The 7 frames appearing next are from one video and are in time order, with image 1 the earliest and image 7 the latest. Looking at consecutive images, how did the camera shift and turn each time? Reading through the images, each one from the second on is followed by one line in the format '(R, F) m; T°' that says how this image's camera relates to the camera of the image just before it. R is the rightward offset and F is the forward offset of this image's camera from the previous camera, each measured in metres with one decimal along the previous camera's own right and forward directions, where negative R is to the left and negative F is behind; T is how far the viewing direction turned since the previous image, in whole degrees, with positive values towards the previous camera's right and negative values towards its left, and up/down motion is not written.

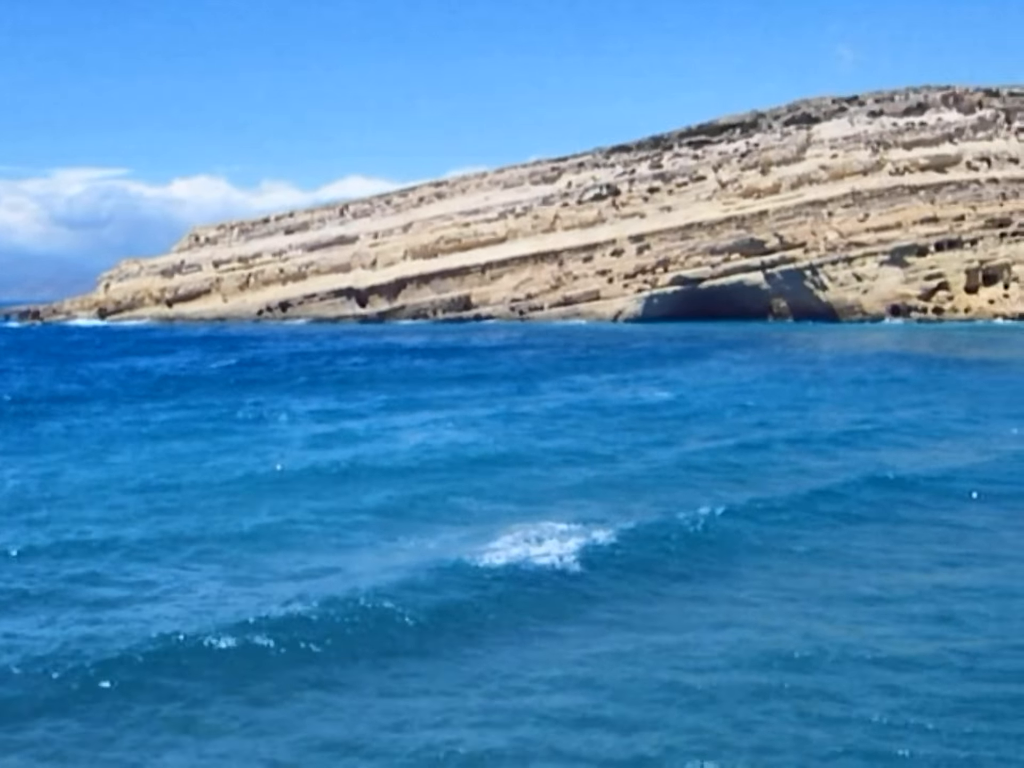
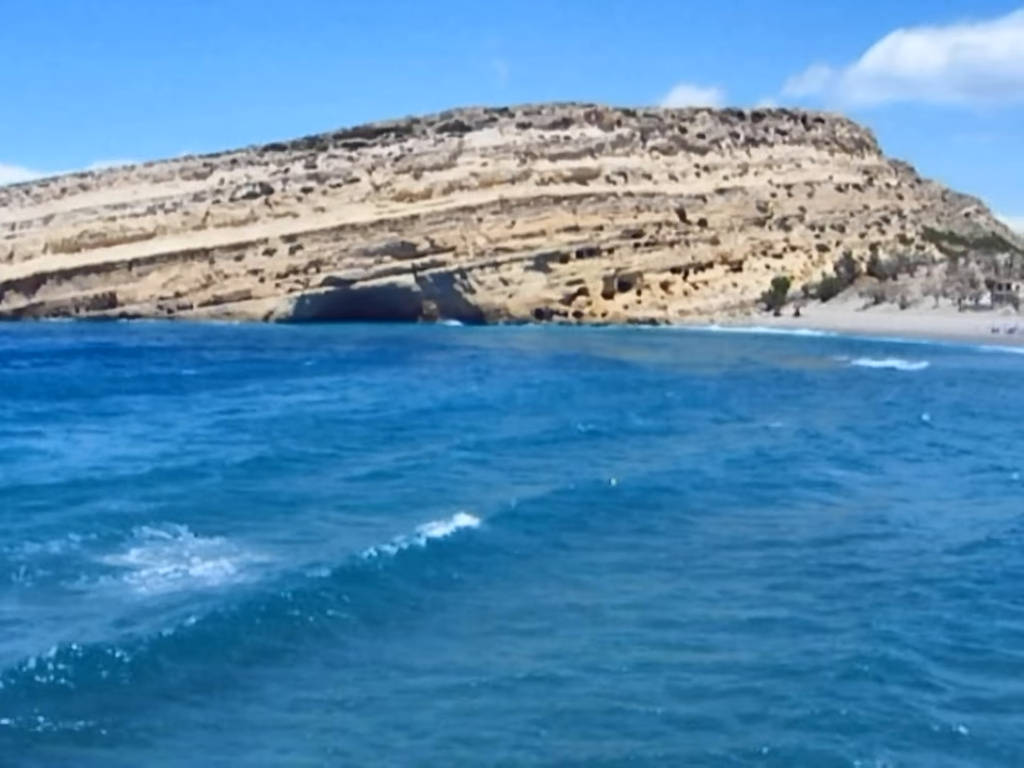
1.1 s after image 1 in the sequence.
(0.0, -0.1) m; +15°
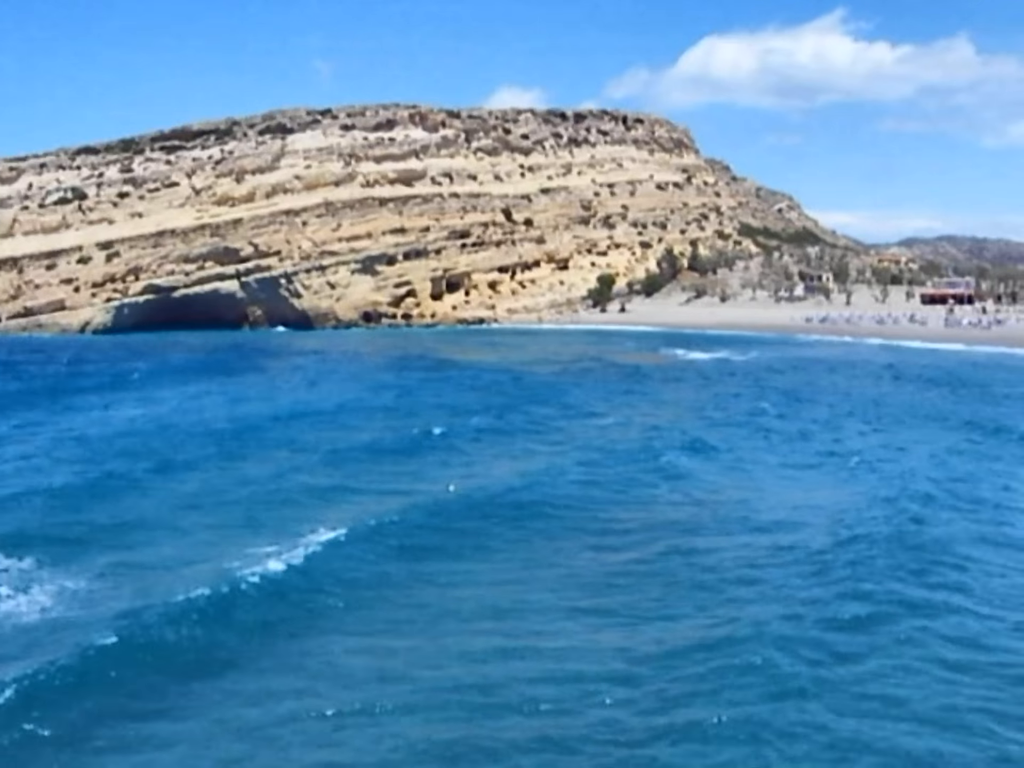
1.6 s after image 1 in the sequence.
(0.0, +0.1) m; +7°
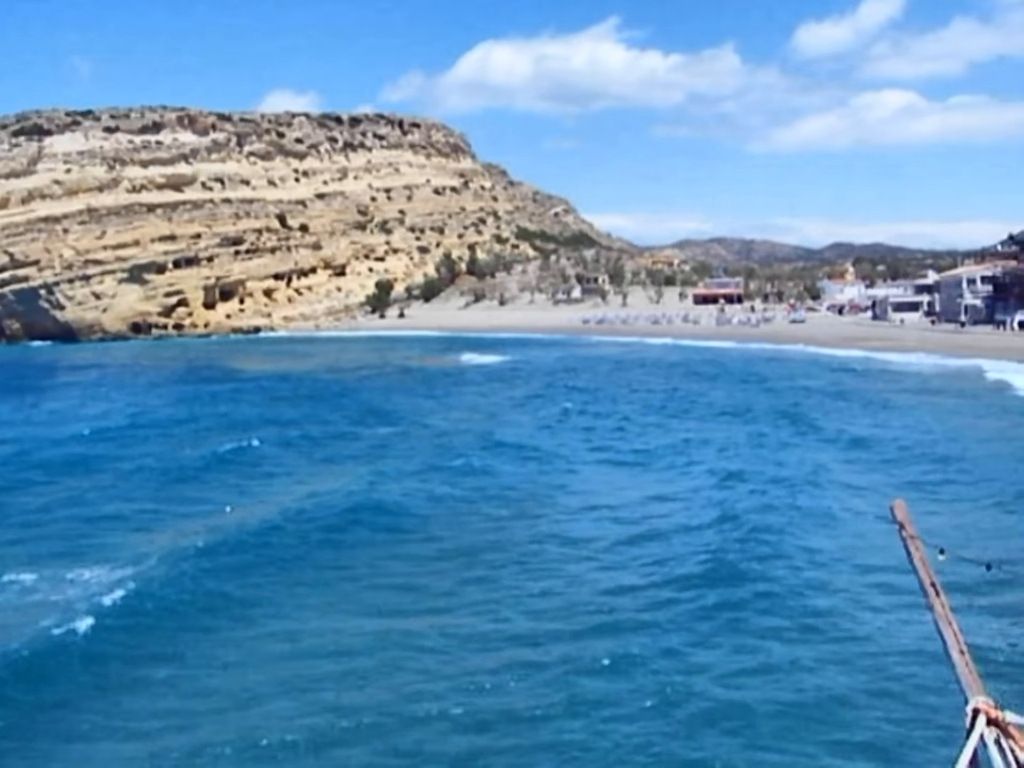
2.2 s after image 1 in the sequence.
(0.0, +0.7) m; +9°
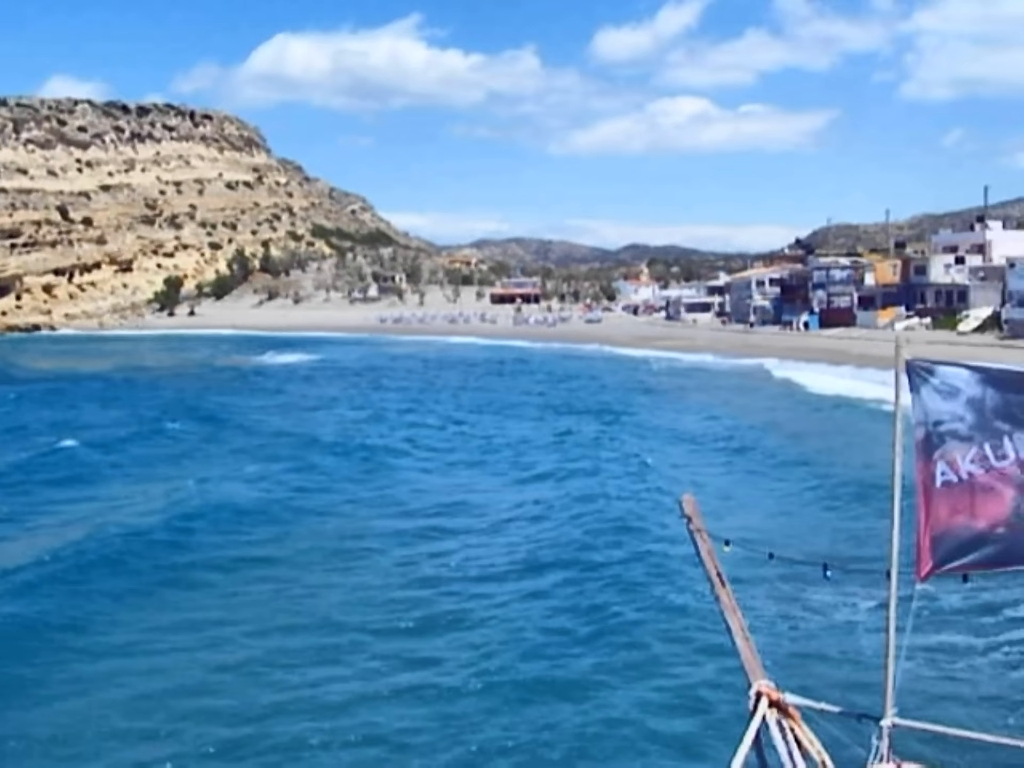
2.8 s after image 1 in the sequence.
(-0.1, +0.6) m; +9°
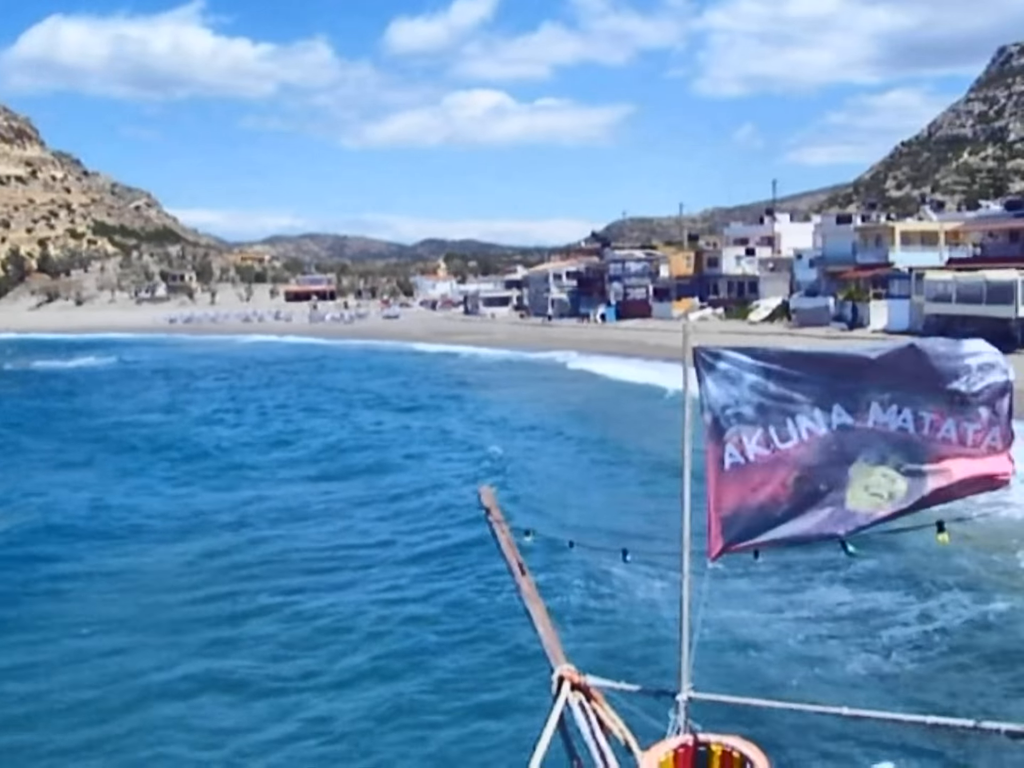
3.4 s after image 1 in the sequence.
(-0.1, +0.6) m; +9°
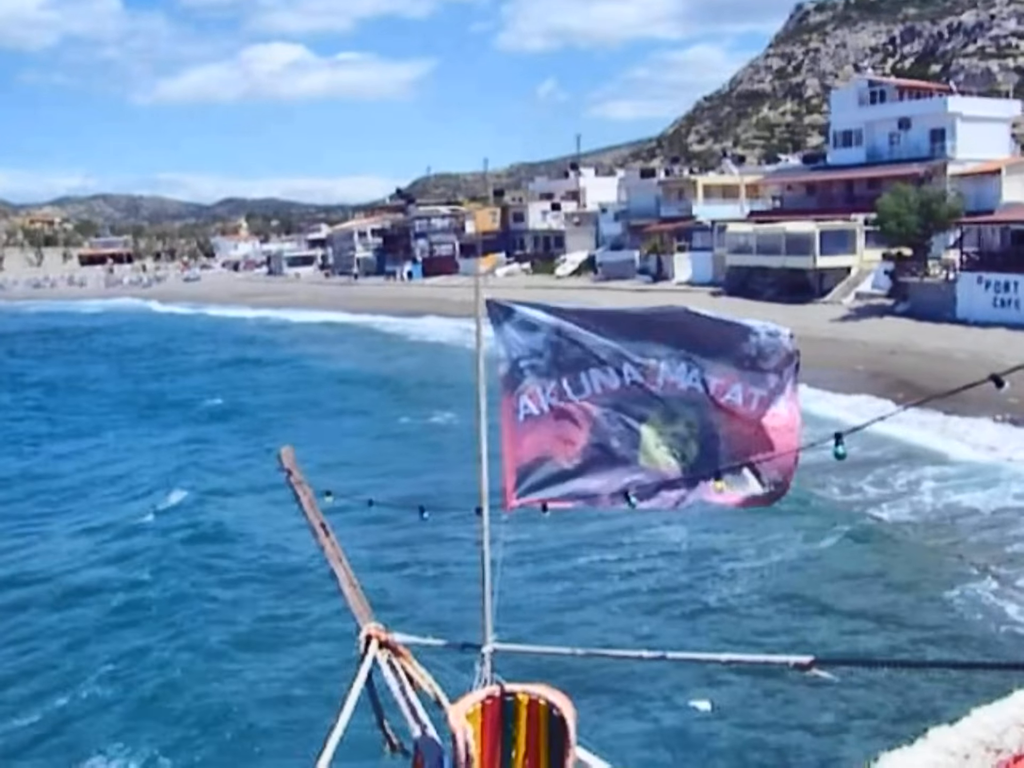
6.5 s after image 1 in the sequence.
(-0.2, +0.2) m; +8°
